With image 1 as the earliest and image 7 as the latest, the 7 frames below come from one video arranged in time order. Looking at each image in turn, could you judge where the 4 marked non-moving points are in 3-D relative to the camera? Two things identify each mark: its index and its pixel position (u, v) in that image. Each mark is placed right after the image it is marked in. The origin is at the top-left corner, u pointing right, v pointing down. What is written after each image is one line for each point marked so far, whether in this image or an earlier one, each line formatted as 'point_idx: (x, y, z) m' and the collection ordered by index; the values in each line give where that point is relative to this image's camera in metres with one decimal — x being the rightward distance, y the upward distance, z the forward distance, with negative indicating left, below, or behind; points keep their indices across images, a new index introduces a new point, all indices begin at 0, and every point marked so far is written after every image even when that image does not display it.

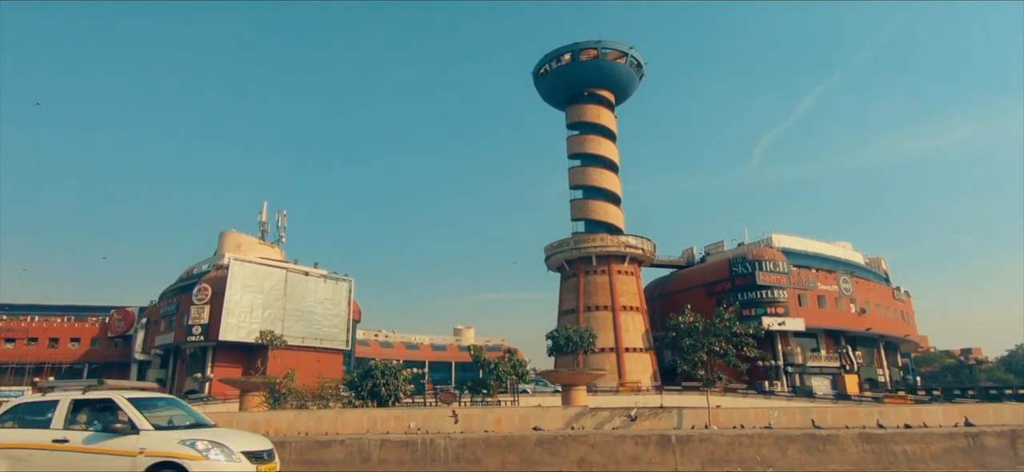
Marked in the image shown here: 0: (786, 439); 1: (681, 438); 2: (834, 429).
0: (+4.9, -3.5, +10.6) m
1: (+2.9, -3.5, +10.4) m
2: (+5.8, -3.5, +10.8) m
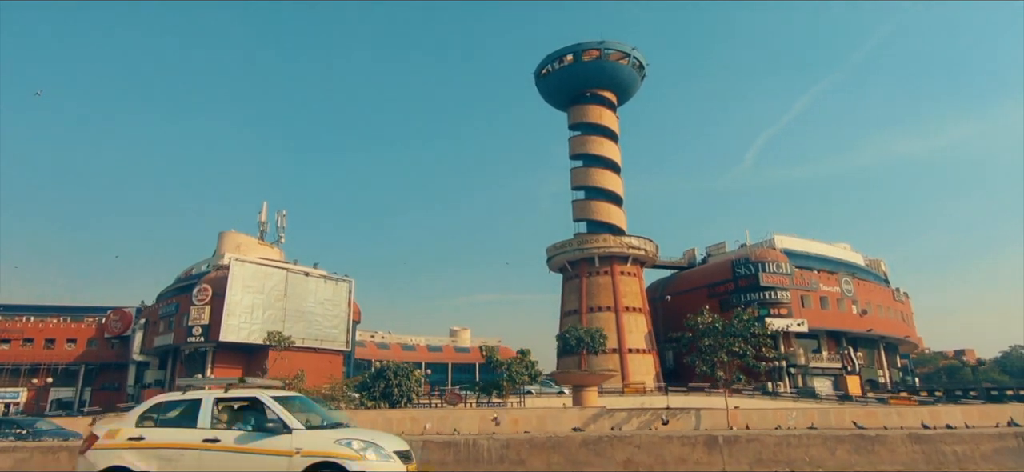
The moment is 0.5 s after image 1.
0: (+5.6, -3.5, +10.5) m
1: (+3.7, -3.4, +10.3) m
2: (+6.6, -3.4, +10.7) m
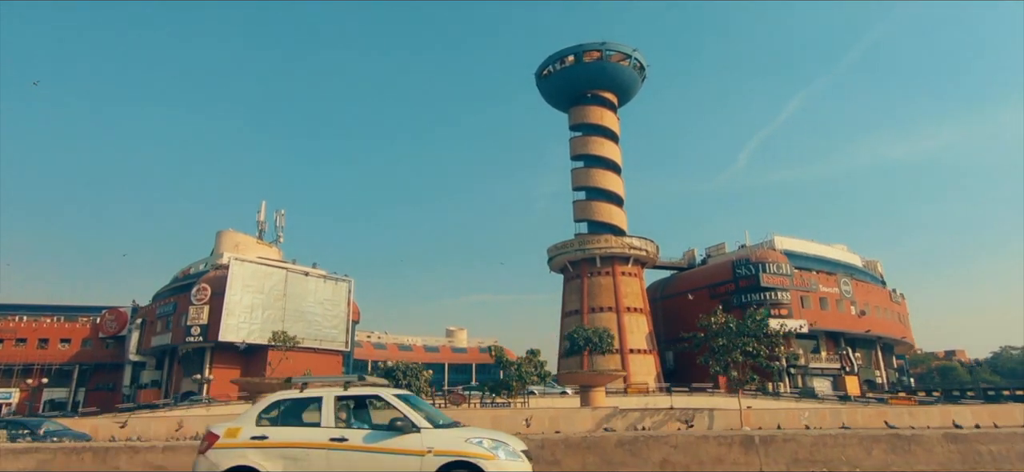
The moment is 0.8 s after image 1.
0: (+6.2, -3.5, +10.5) m
1: (+4.3, -3.4, +10.3) m
2: (+7.2, -3.4, +10.7) m
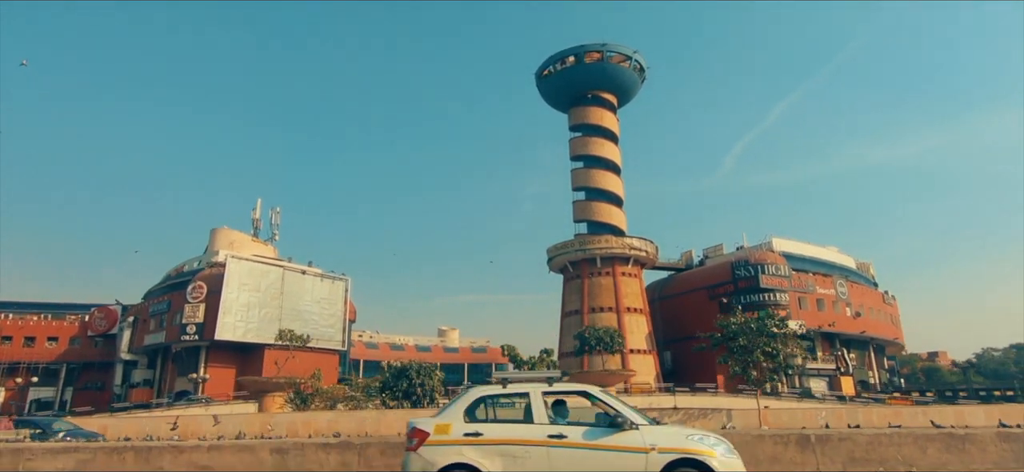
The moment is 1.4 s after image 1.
0: (+7.2, -3.5, +10.5) m
1: (+5.2, -3.4, +10.3) m
2: (+8.1, -3.4, +10.8) m
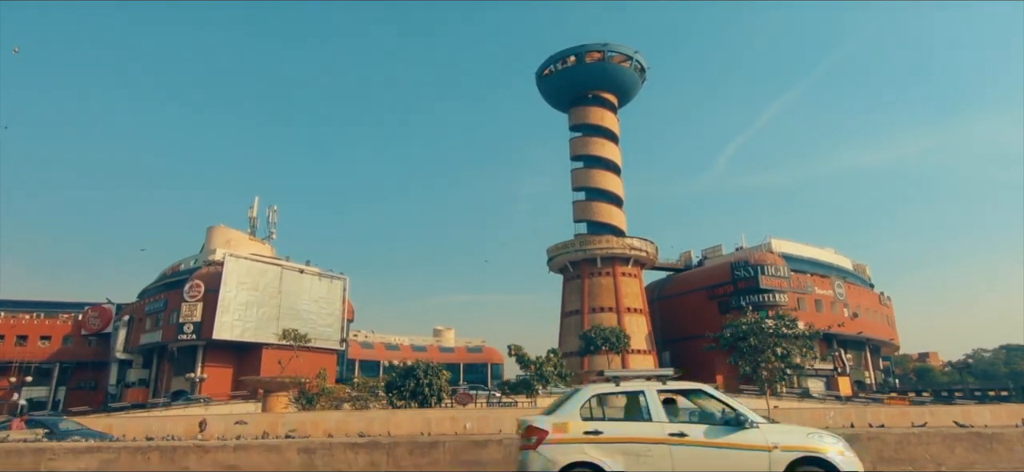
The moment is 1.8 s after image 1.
0: (+7.7, -3.5, +10.5) m
1: (+5.8, -3.4, +10.3) m
2: (+8.7, -3.4, +10.8) m
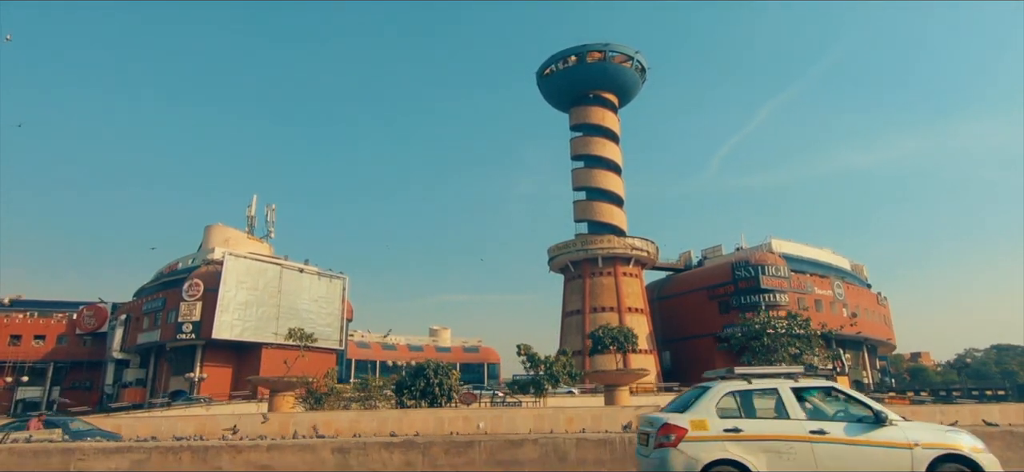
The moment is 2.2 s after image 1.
0: (+8.3, -3.5, +10.5) m
1: (+6.4, -3.4, +10.3) m
2: (+9.3, -3.4, +10.8) m
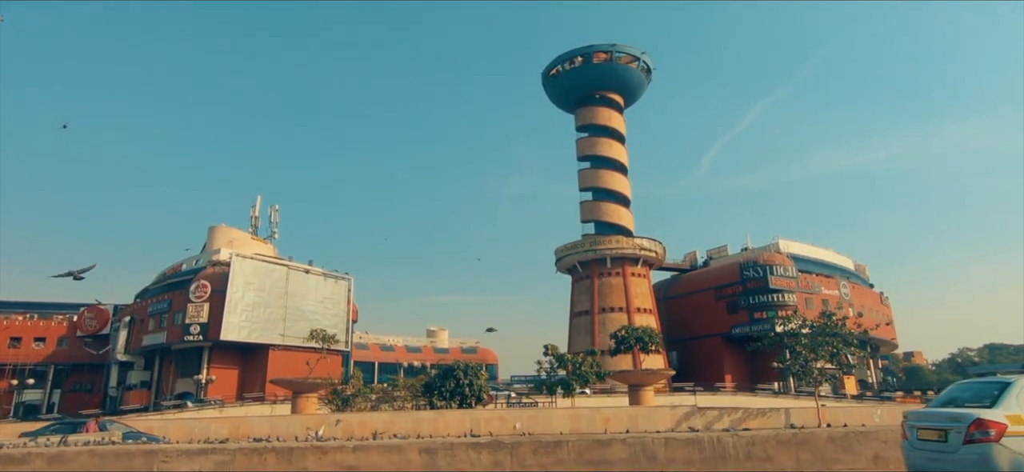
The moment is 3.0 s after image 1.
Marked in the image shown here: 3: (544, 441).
0: (+9.8, -3.5, +10.7) m
1: (+7.9, -3.4, +10.4) m
2: (+10.7, -3.4, +11.0) m
3: (+0.6, -3.5, +10.4) m
